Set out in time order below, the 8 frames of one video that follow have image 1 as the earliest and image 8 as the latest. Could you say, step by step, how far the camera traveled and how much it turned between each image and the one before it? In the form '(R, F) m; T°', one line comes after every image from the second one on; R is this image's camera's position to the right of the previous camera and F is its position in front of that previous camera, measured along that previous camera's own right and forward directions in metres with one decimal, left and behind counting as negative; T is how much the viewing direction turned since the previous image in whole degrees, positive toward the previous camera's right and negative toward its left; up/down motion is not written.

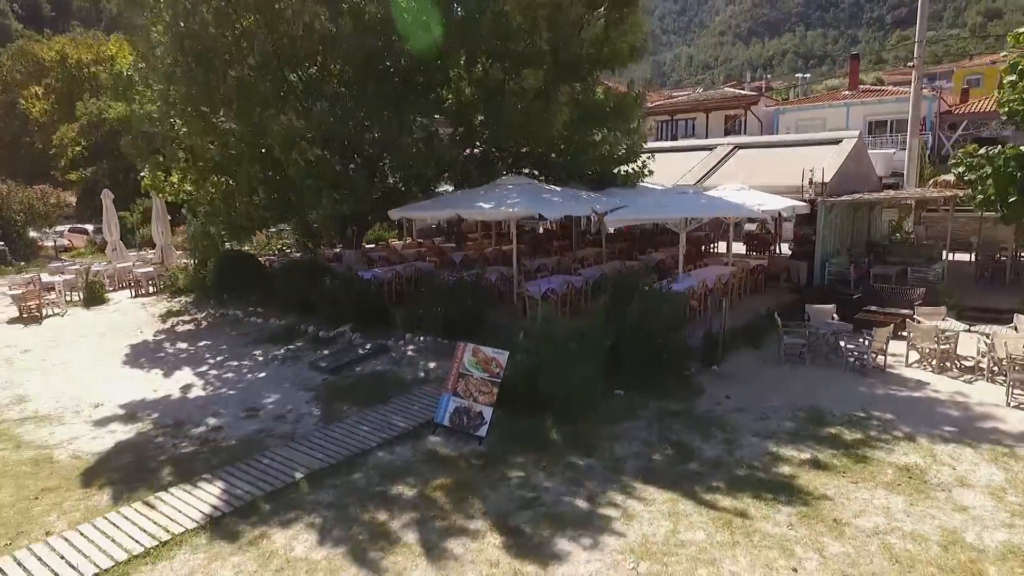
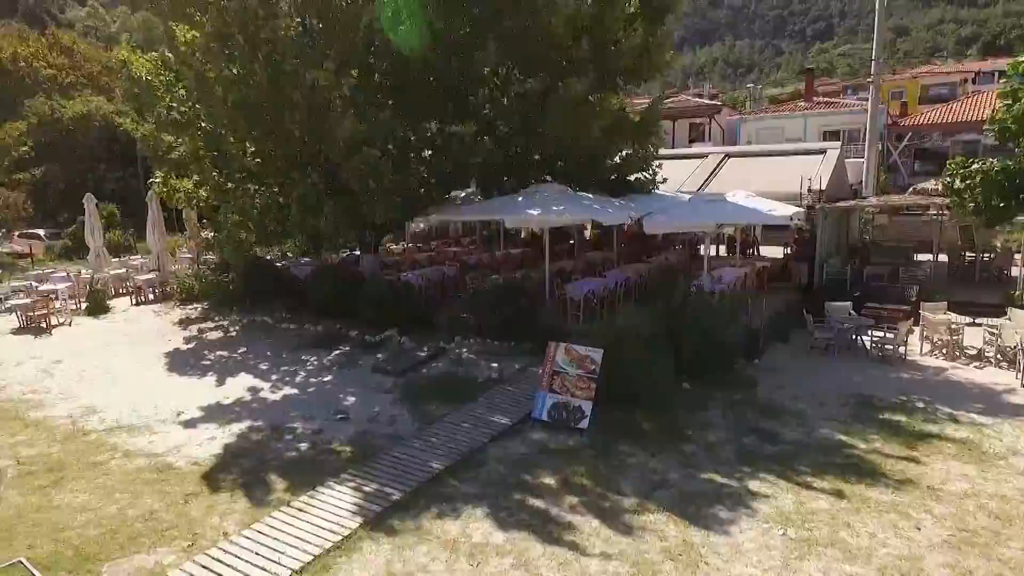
(-1.8, -0.4) m; +6°
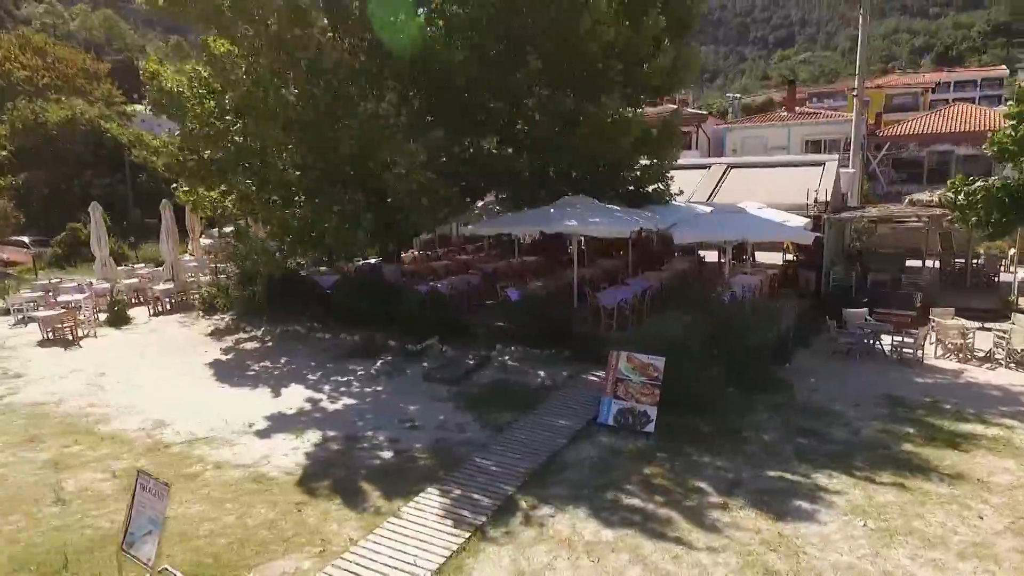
(-1.2, -0.4) m; +3°
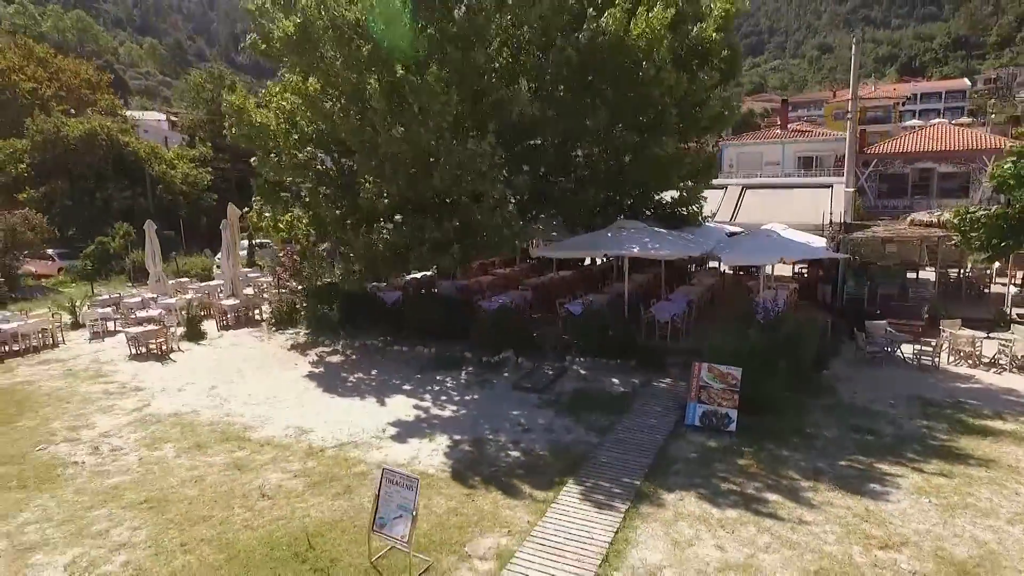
(-1.9, -1.3) m; +2°
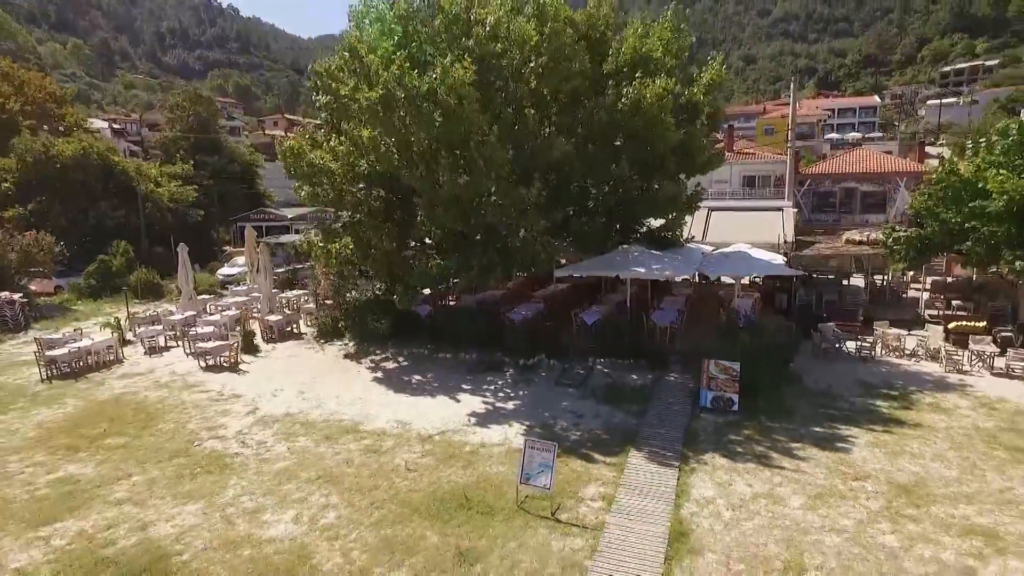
(-2.3, -2.5) m; +6°
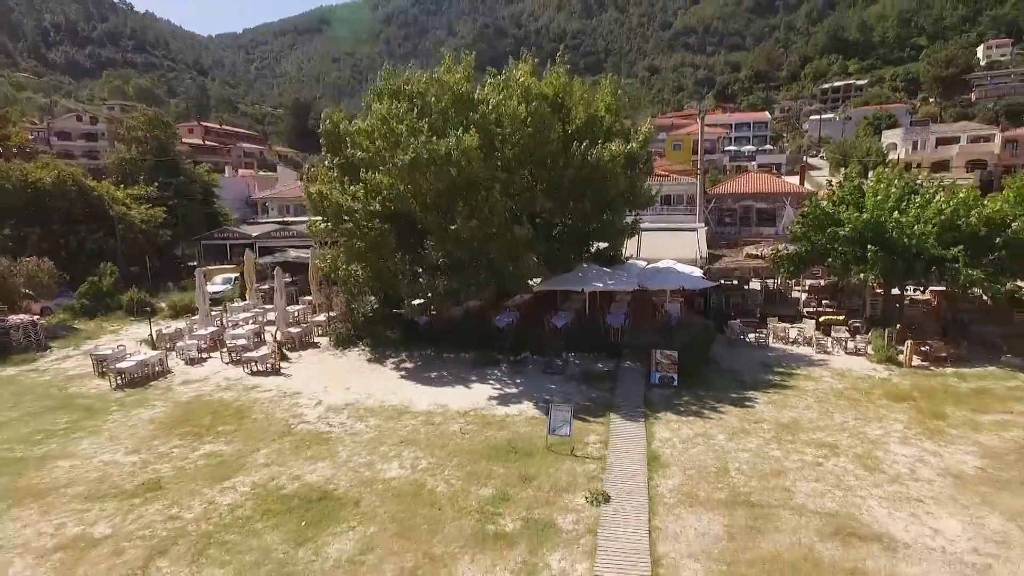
(-2.3, -4.2) m; +8°
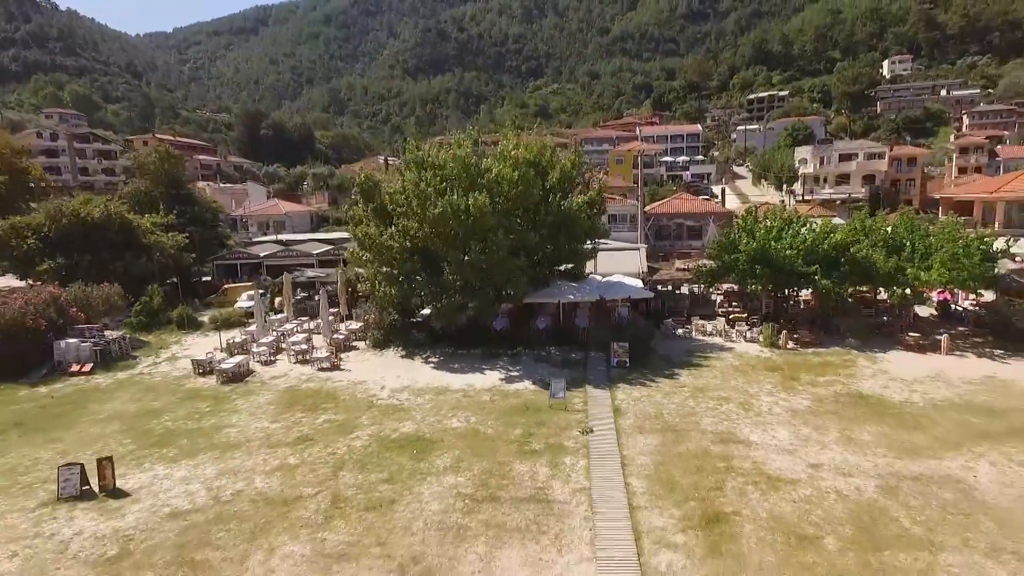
(-2.2, -7.1) m; +5°
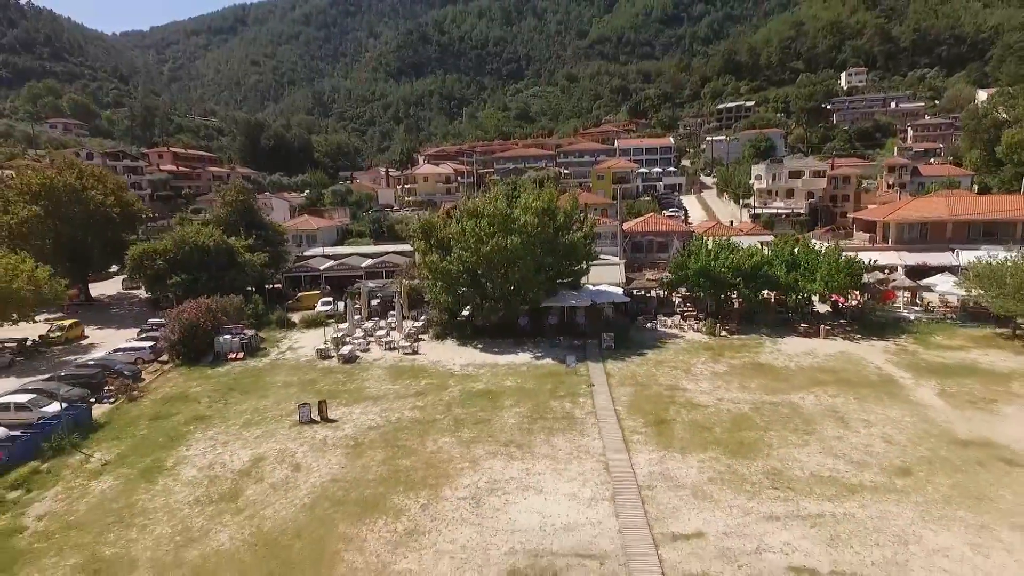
(-2.6, -11.9) m; +2°
